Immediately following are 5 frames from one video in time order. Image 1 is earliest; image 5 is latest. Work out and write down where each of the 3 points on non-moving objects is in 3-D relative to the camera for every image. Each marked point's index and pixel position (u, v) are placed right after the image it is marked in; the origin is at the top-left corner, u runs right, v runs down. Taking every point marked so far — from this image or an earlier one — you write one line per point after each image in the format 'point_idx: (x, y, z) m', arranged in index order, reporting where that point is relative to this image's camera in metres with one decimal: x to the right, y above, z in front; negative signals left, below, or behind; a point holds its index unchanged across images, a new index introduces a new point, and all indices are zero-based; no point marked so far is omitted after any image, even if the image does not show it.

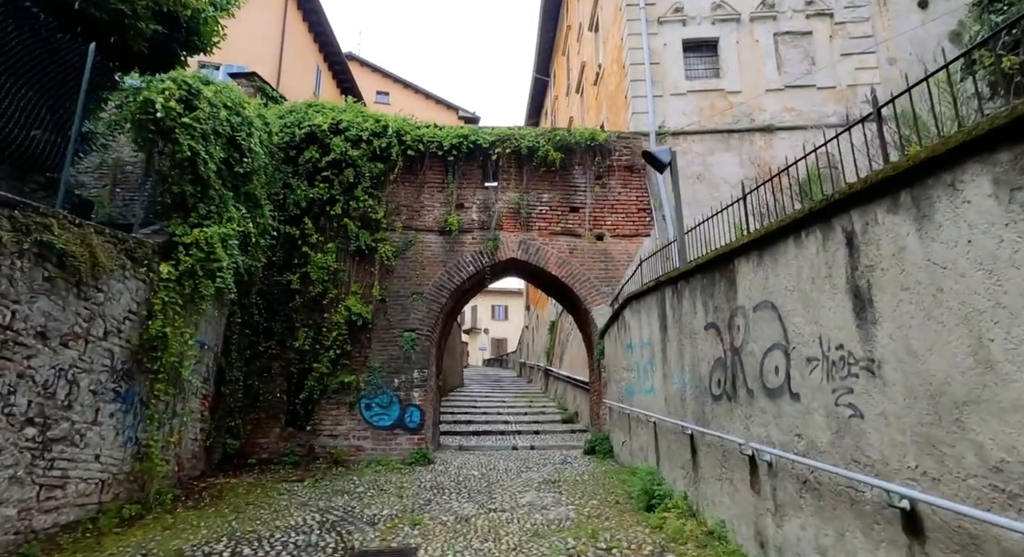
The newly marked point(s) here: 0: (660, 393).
0: (+1.8, -1.4, +5.6) m
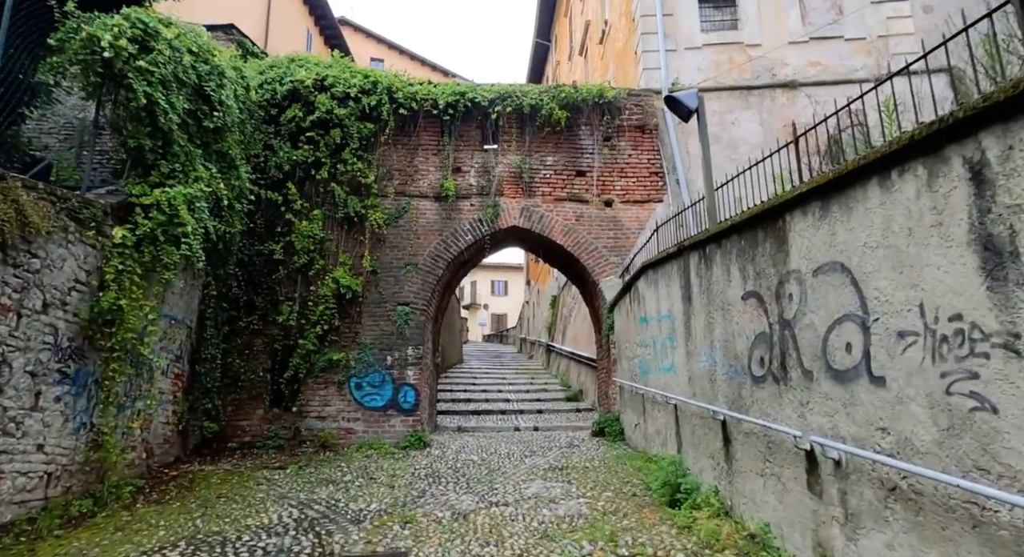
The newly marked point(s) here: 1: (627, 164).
0: (+1.8, -1.0, +4.9) m
1: (+2.2, +2.2, +9.0) m
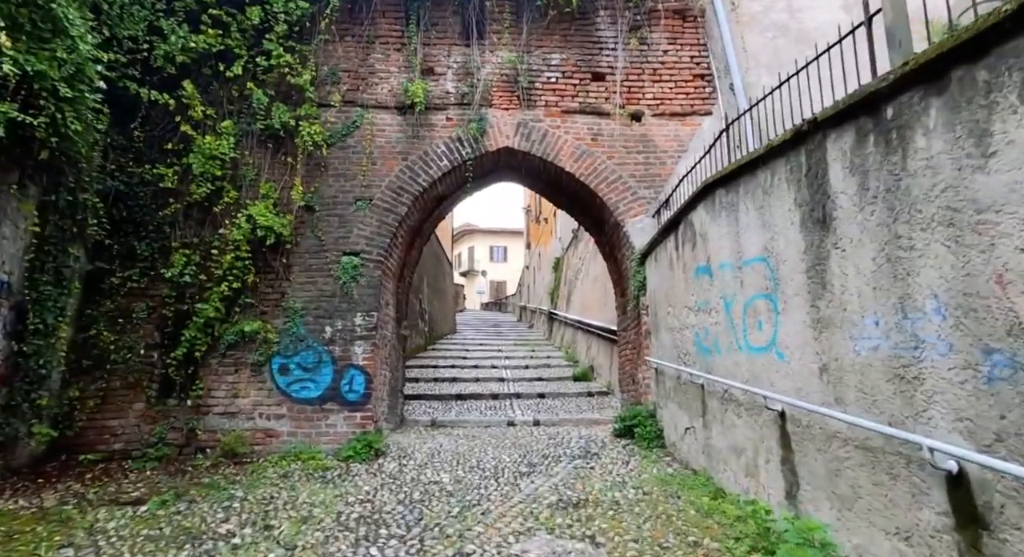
0: (+1.7, -0.5, +2.7) m
1: (+2.1, +3.0, +6.5) m
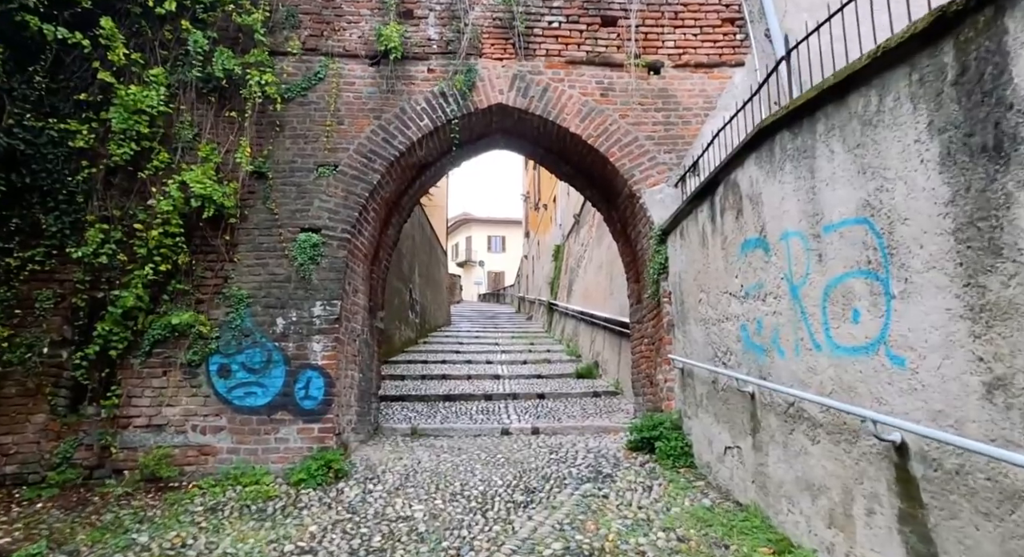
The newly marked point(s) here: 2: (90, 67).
0: (+1.7, -0.3, +1.7) m
1: (+2.0, +3.2, +5.5) m
2: (-4.1, +2.1, +4.5) m
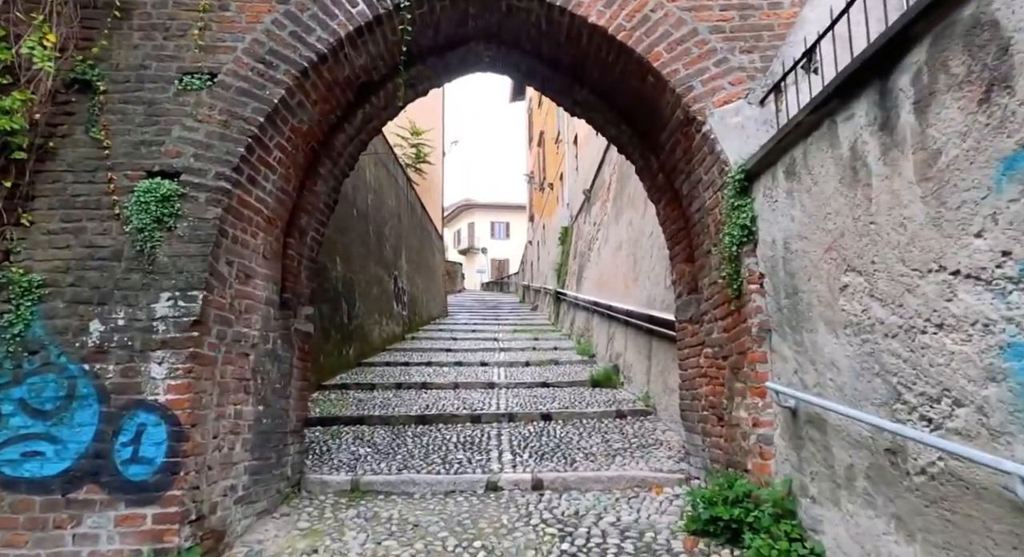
0: (+1.5, -0.2, -0.1) m
1: (+1.9, +3.4, +3.5) m
2: (-4.3, +2.2, +2.6) m
